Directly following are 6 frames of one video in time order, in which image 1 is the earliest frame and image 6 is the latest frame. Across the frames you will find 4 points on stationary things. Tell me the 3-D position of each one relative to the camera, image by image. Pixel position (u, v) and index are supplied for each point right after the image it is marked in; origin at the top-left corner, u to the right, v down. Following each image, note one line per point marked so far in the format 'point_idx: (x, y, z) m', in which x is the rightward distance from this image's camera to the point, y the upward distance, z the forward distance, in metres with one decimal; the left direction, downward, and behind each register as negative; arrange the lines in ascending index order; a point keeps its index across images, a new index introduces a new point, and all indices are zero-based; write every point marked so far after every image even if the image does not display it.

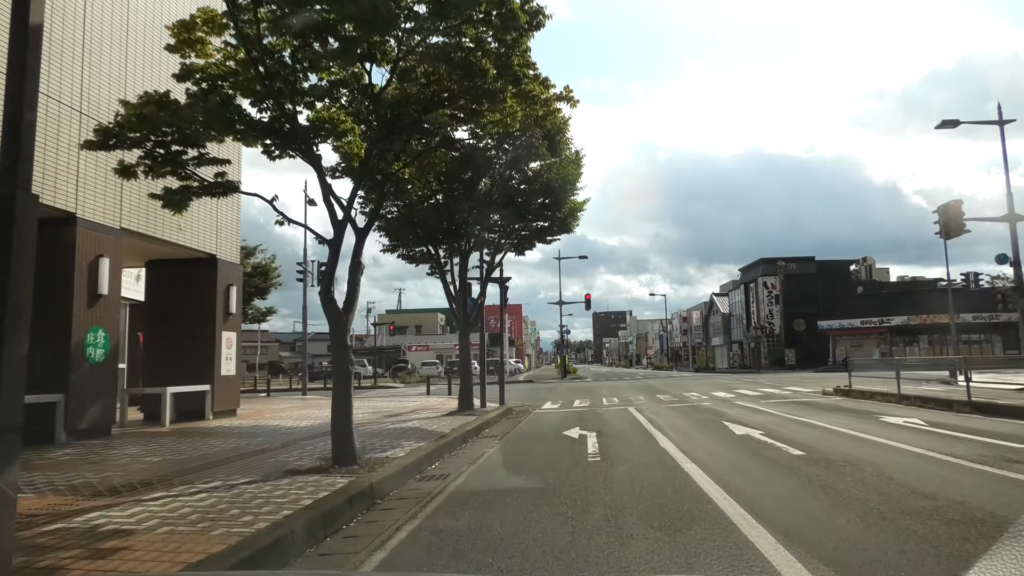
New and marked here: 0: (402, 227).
0: (-2.7, +1.5, +16.6) m
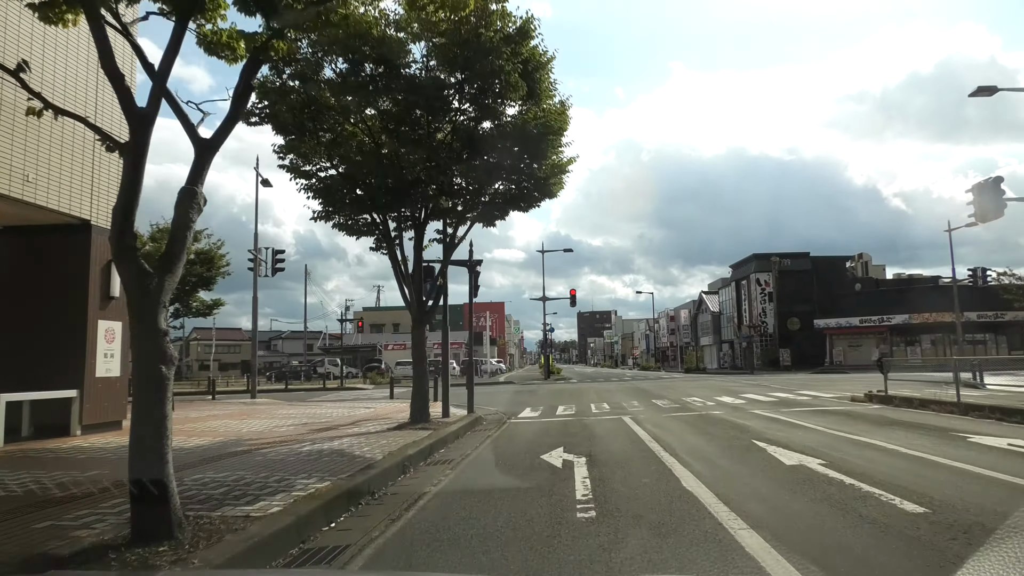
0: (-3.3, +1.9, +13.1) m
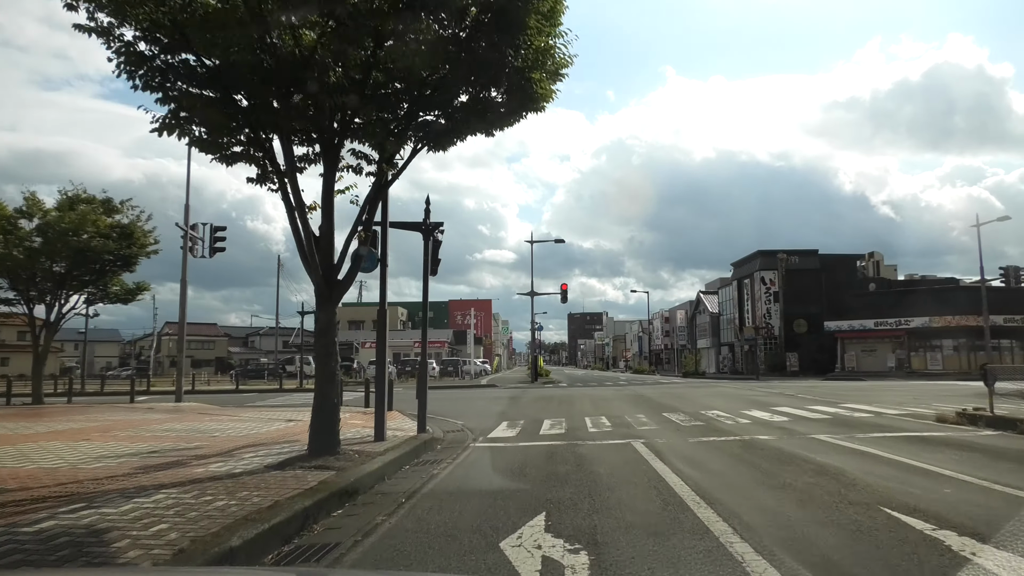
0: (-3.8, +2.5, +8.4) m
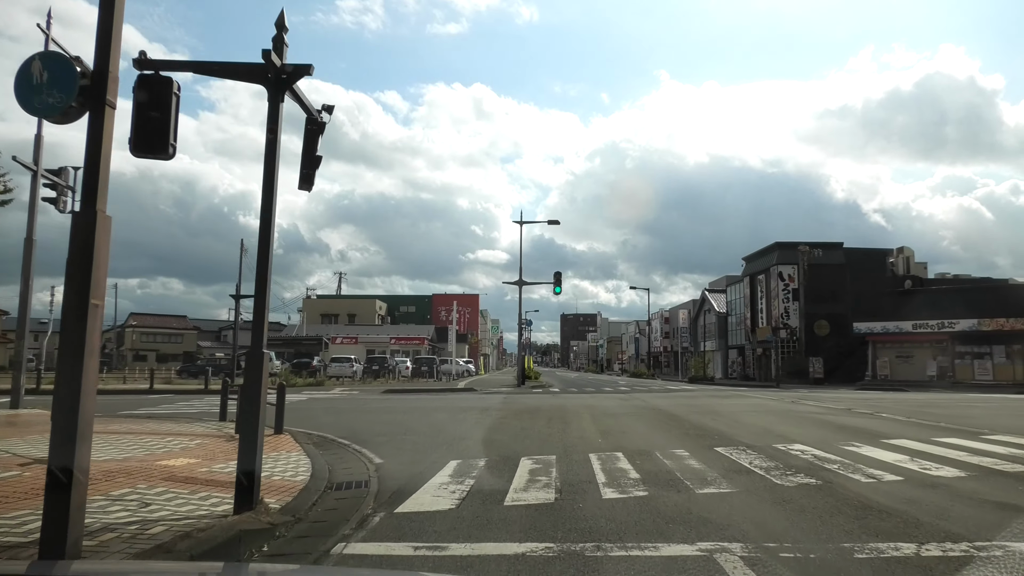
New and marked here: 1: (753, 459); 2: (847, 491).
0: (-4.2, +3.3, +1.6) m
1: (+3.3, -2.3, +9.3) m
2: (+3.5, -2.2, +7.6) m
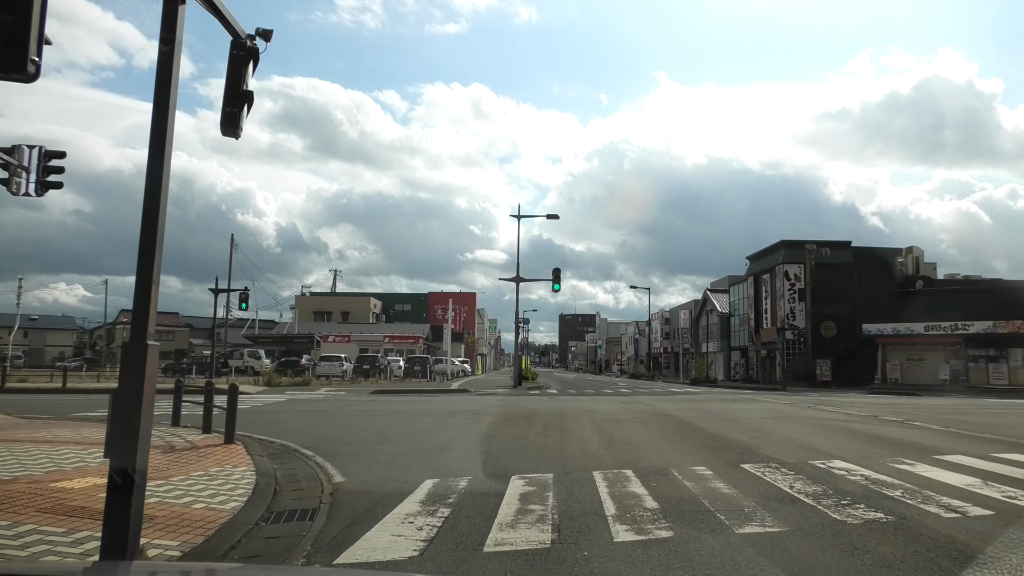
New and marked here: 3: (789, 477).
0: (-4.3, +3.5, -0.1) m
1: (+3.1, -2.2, +7.6) m
2: (+3.4, -2.0, +6.0) m
3: (+3.2, -2.2, +8.0) m
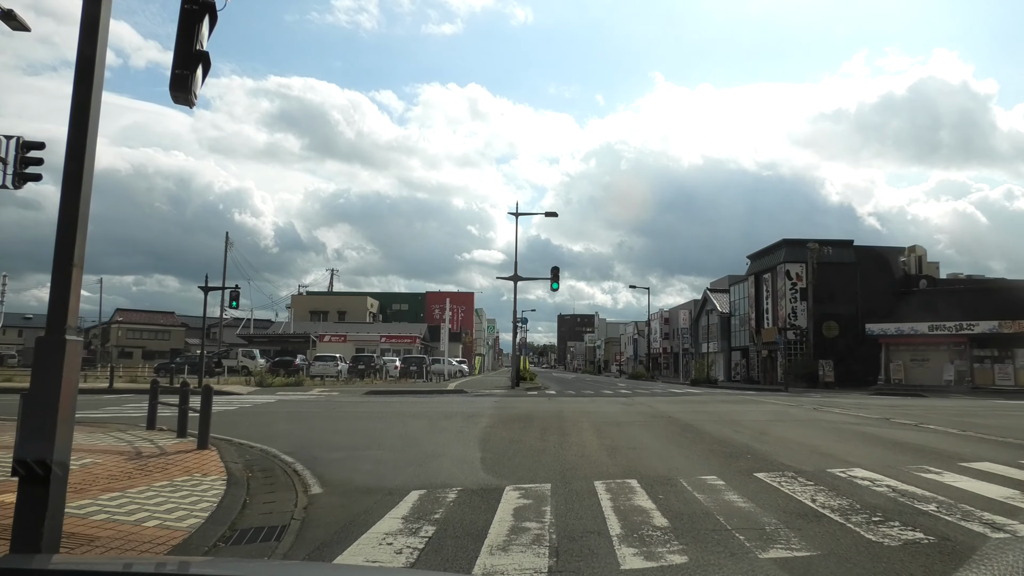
0: (-4.3, +3.6, -0.8) m
1: (+3.1, -2.1, +6.9) m
2: (+3.4, -1.9, +5.3) m
3: (+3.2, -2.1, +7.3) m
